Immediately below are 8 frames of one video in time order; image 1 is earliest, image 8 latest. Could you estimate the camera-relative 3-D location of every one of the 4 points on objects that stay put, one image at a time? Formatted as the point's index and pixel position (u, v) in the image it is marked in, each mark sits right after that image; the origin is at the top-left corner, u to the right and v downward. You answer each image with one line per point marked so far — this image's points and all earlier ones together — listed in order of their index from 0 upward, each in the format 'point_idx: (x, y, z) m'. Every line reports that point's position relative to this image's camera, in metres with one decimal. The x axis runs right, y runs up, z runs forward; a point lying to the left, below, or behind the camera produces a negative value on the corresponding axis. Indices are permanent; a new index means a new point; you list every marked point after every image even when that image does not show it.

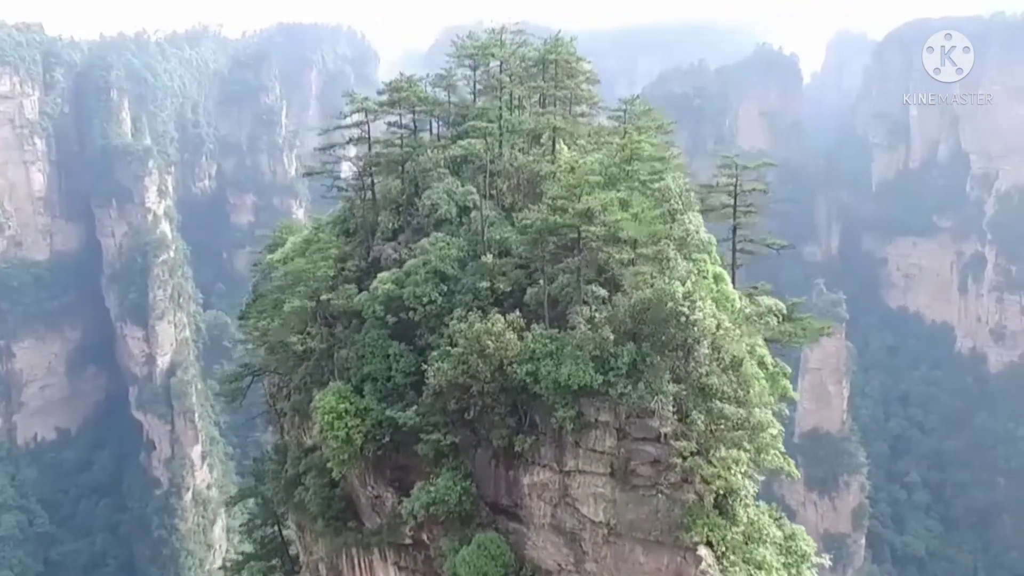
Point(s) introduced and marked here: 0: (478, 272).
0: (-0.5, +0.2, +13.3) m
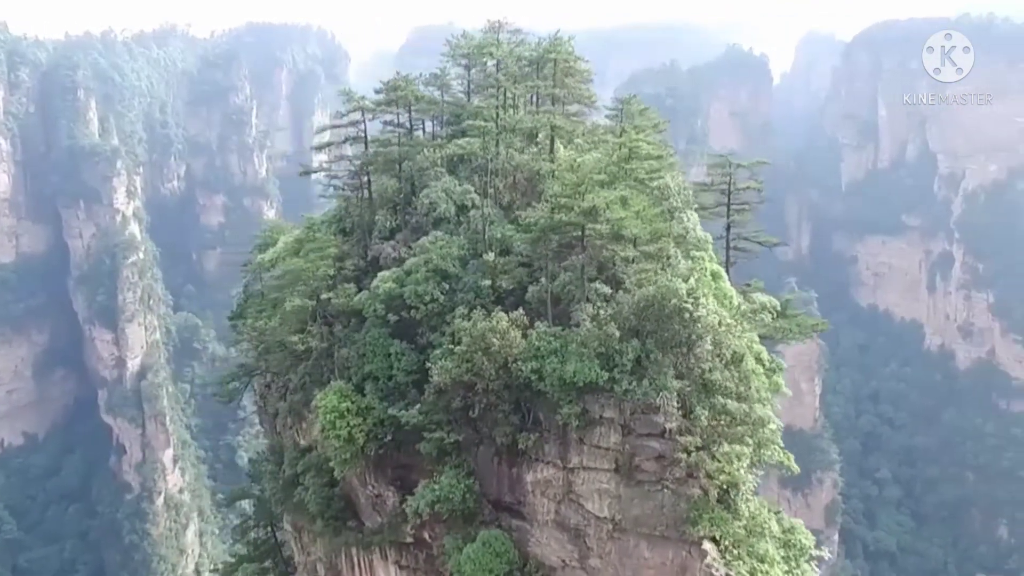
0: (-0.5, +0.3, +13.3) m
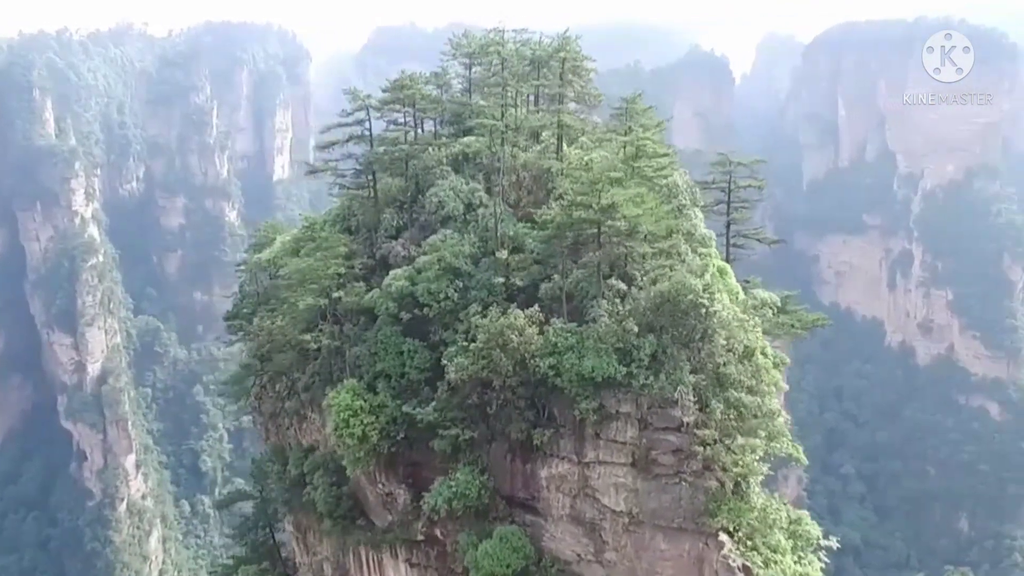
0: (-0.3, +0.3, +13.4) m
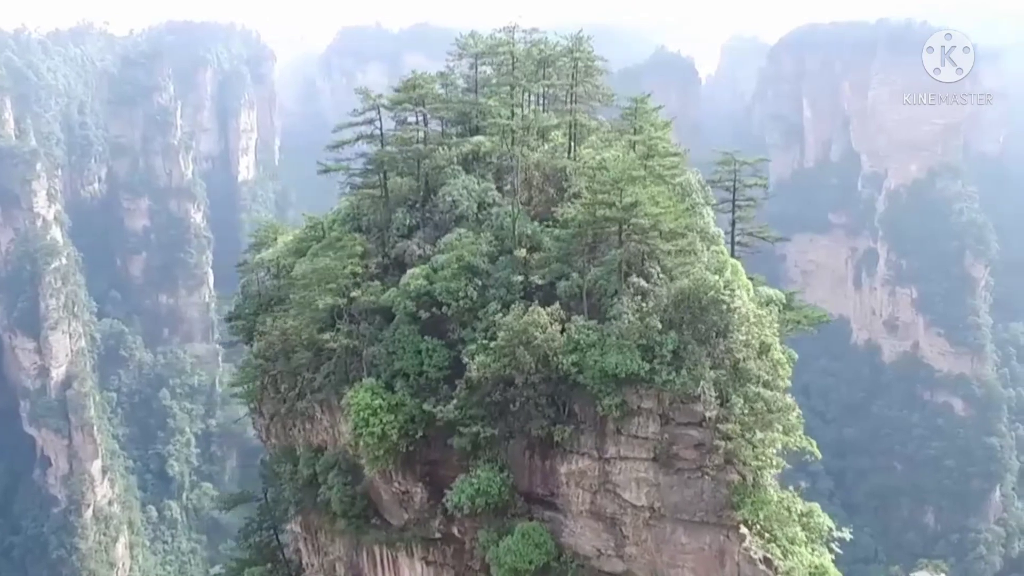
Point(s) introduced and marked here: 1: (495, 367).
0: (0.0, +0.3, +13.5) m
1: (-0.2, -1.1, +12.5) m
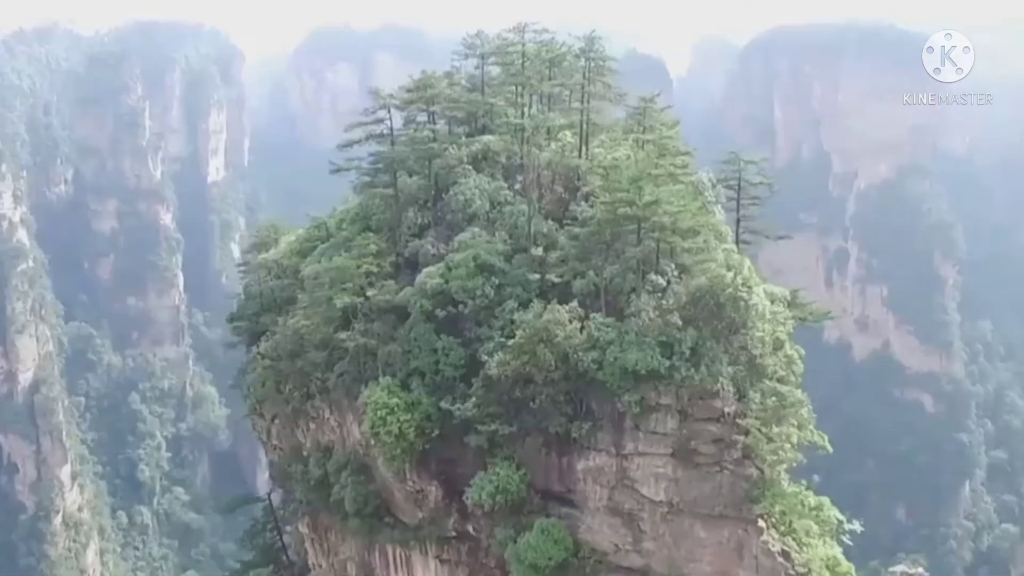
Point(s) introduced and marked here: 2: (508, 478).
0: (+0.2, +0.3, +13.6) m
1: (0.0, -1.1, +12.6) m
2: (-0.1, -2.7, +12.9) m
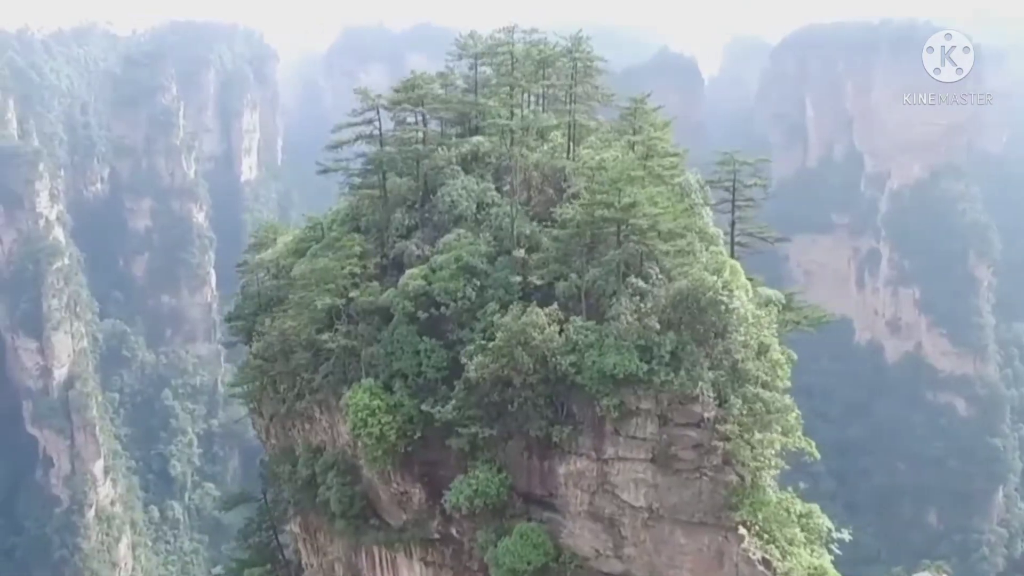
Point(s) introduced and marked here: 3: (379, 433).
0: (0.0, +0.3, +13.5) m
1: (-0.3, -1.1, +12.5) m
2: (-0.3, -2.7, +12.8) m
3: (-1.9, -2.1, +13.2) m
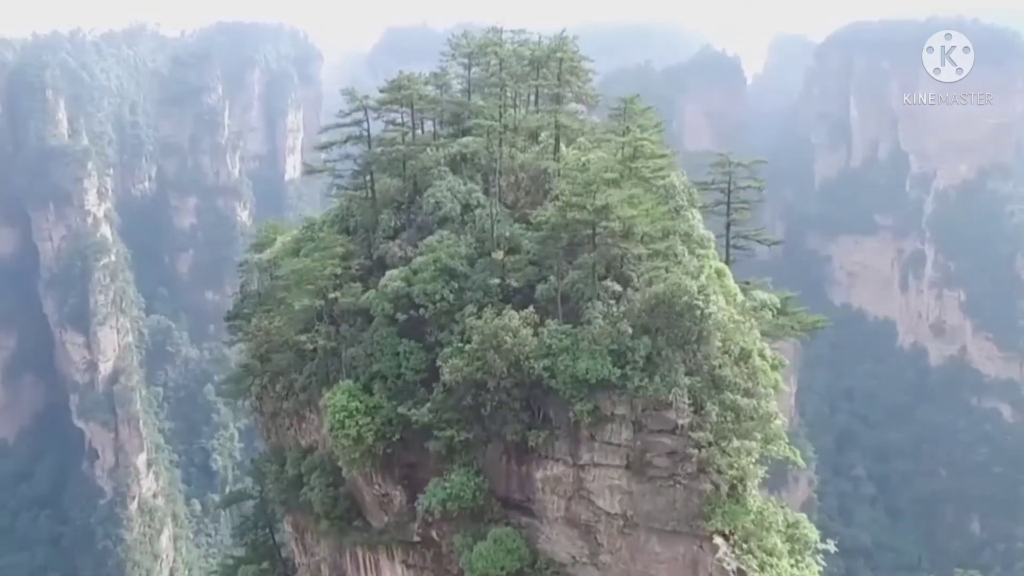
0: (-0.3, +0.3, +13.4) m
1: (-0.6, -1.1, +12.4) m
2: (-0.7, -2.7, +12.7) m
3: (-2.2, -2.1, +13.1) m
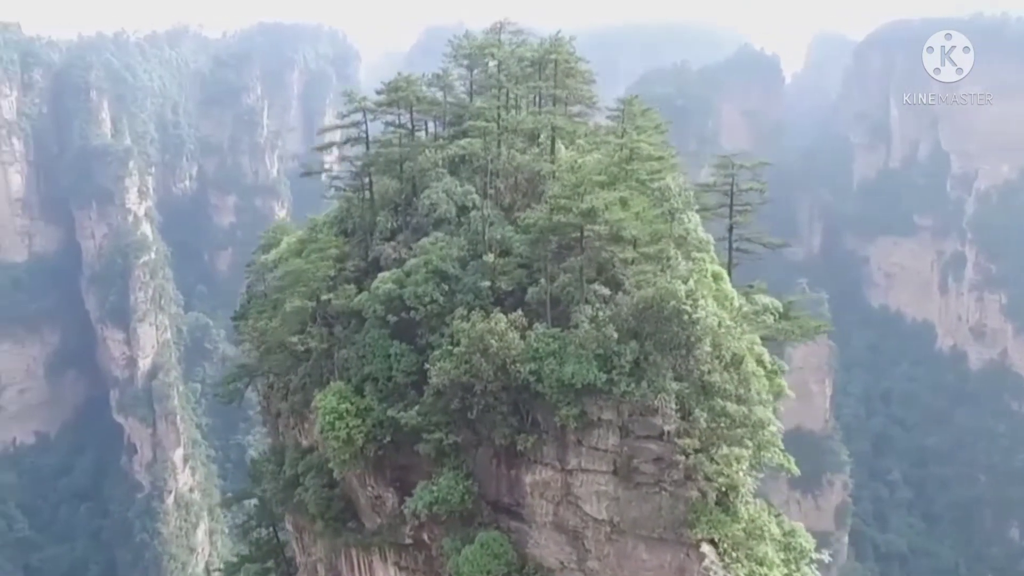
0: (-0.5, +0.2, +13.3) m
1: (-0.8, -1.2, +12.4) m
2: (-0.9, -2.8, +12.7) m
3: (-2.4, -2.1, +13.2) m
